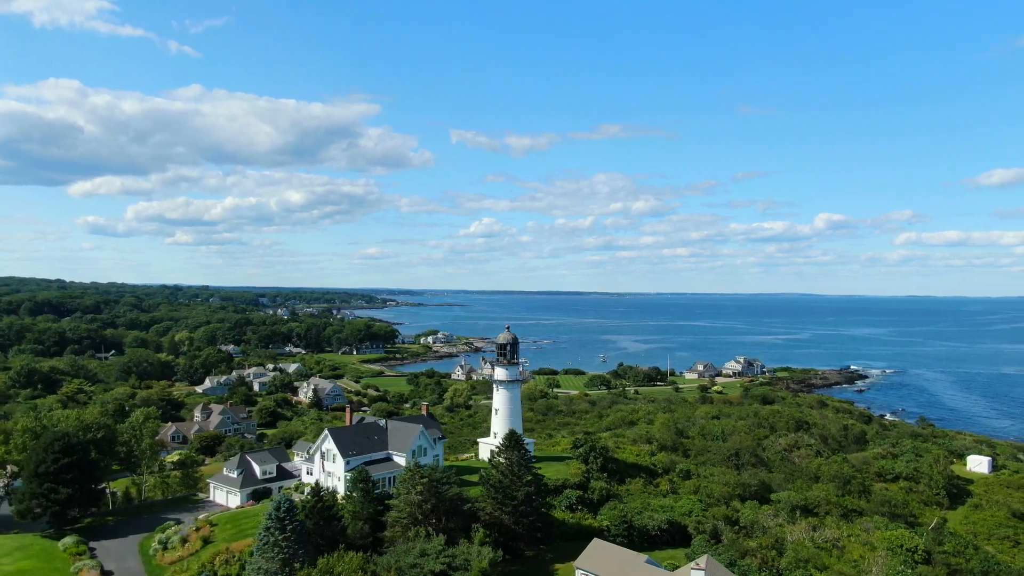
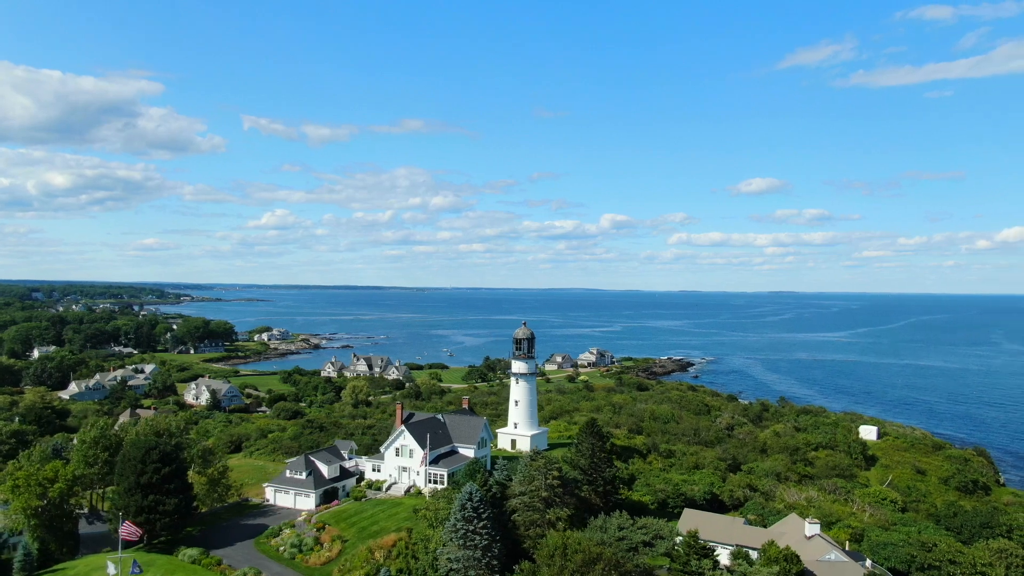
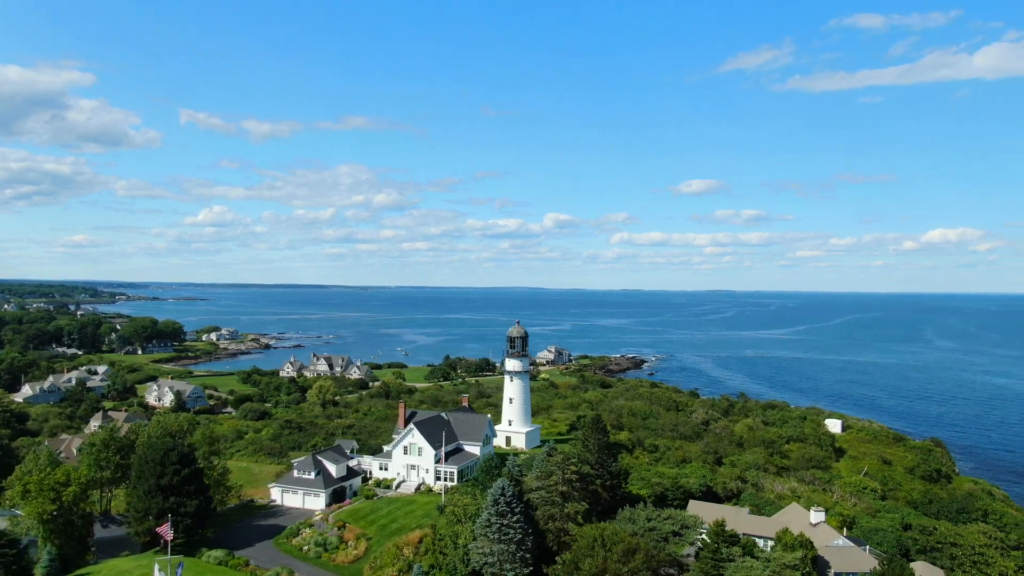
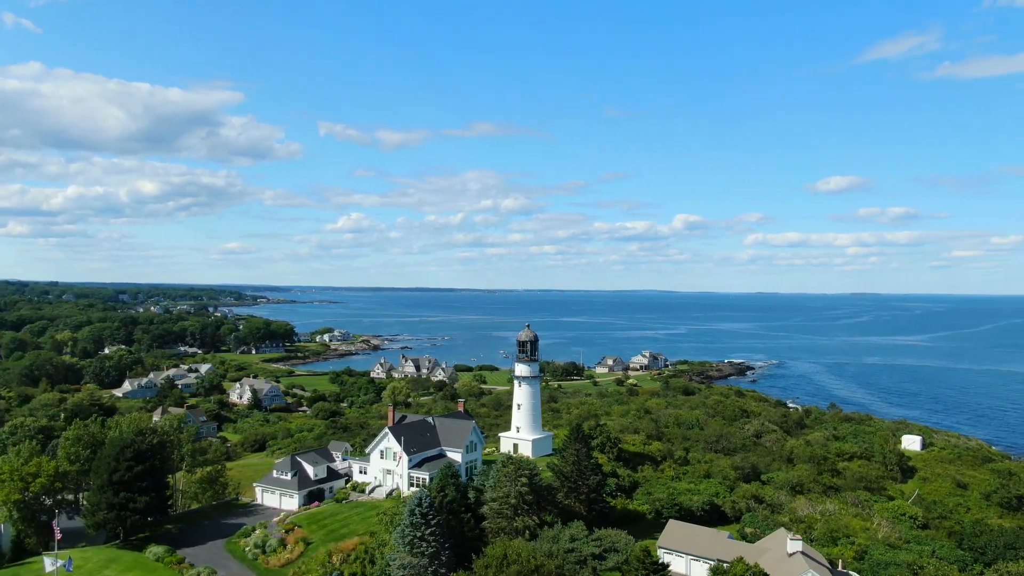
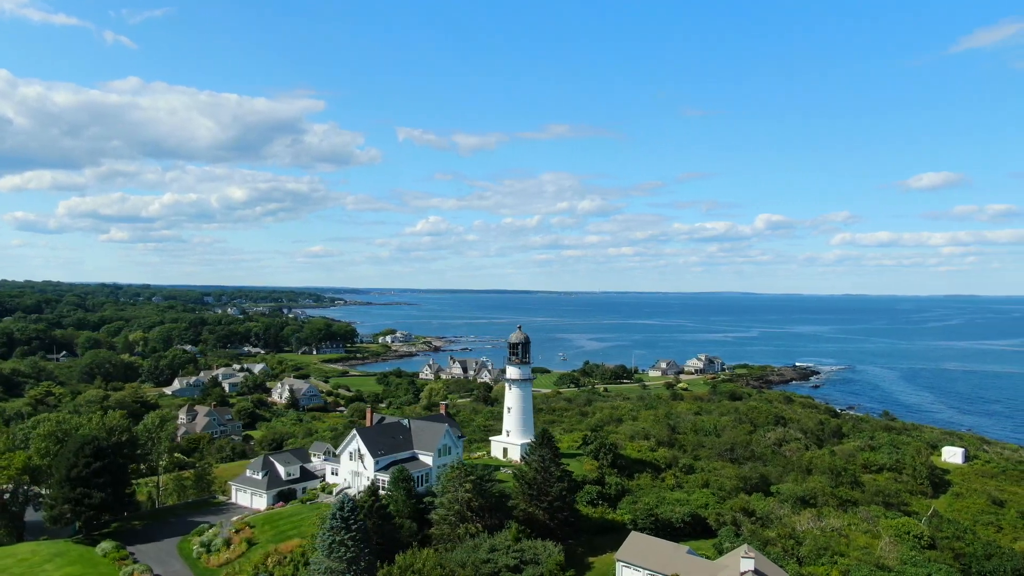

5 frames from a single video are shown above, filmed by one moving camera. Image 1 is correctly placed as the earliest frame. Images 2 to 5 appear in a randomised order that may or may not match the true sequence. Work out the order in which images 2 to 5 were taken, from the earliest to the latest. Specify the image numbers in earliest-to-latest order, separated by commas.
5, 4, 2, 3
